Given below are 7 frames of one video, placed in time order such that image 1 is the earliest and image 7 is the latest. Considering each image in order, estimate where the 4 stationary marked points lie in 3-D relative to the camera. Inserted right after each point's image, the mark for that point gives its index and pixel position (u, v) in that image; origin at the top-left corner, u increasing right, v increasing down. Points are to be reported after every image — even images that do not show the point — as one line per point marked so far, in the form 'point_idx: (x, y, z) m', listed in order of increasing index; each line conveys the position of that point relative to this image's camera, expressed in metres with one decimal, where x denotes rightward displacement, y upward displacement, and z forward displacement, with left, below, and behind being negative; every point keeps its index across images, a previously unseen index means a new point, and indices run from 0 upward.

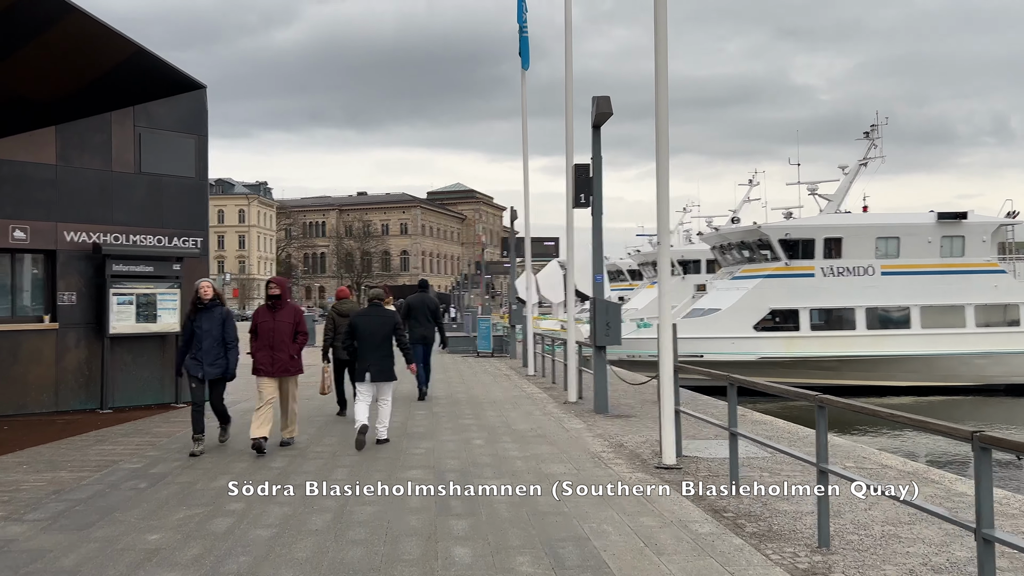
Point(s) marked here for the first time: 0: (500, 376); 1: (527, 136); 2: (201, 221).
0: (-0.3, -1.9, +17.1) m
1: (+0.3, +3.4, +17.5) m
2: (-5.0, +1.1, +12.4) m
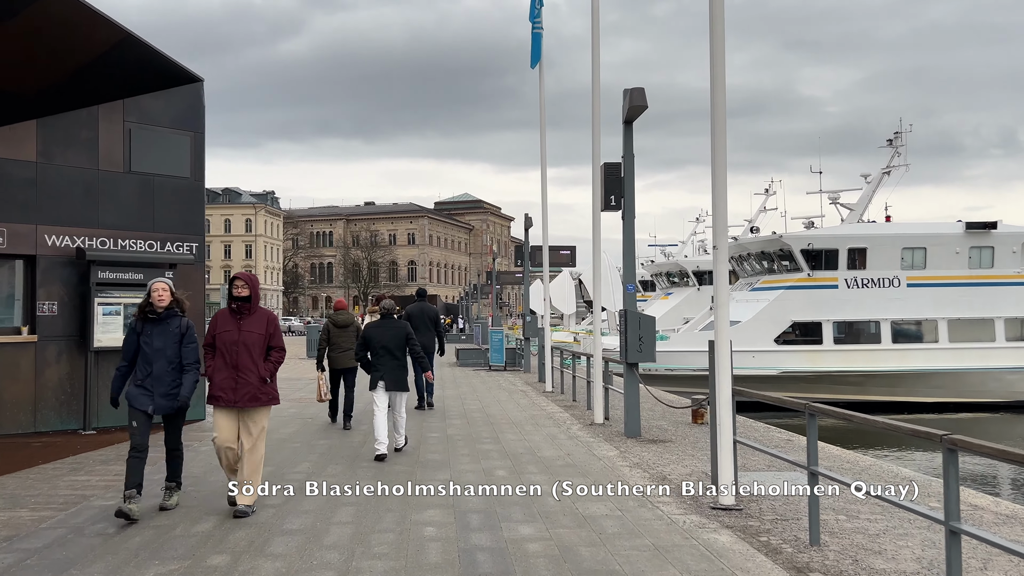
0: (+0.1, -2.1, +16.1) m
1: (+0.7, +3.2, +16.6) m
2: (-4.7, +0.9, +11.5) m
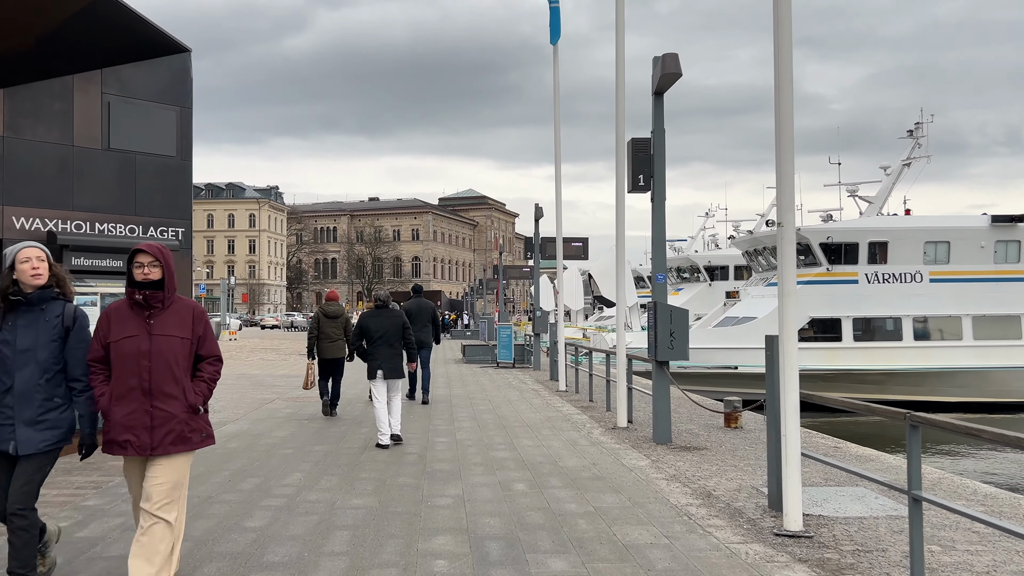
0: (+0.3, -2.0, +15.1) m
1: (+0.9, +3.4, +15.6) m
2: (-4.4, +1.1, +10.5) m
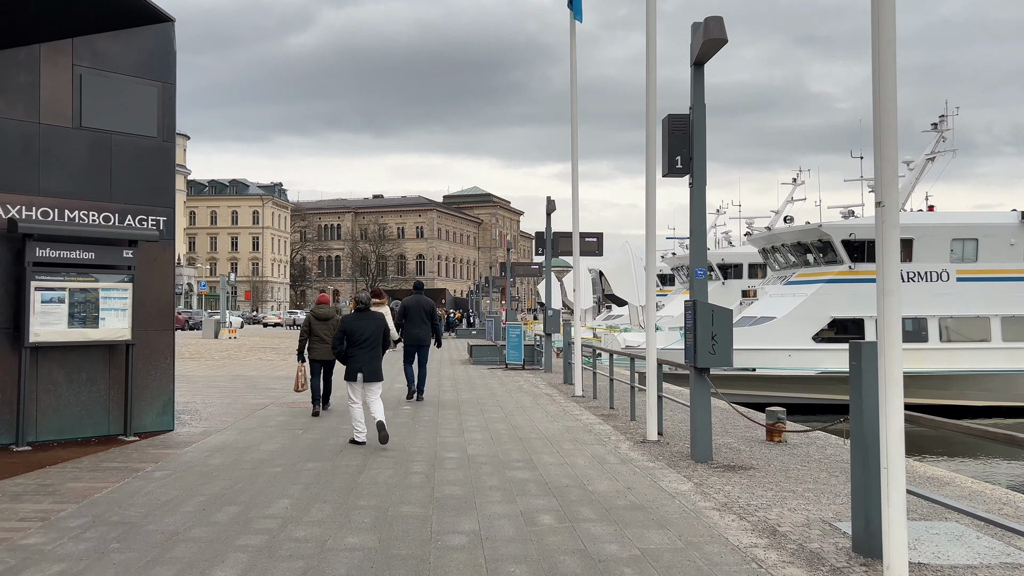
0: (+0.5, -1.9, +14.1) m
1: (+1.2, +3.4, +14.5) m
2: (-4.2, +1.1, +9.5) m
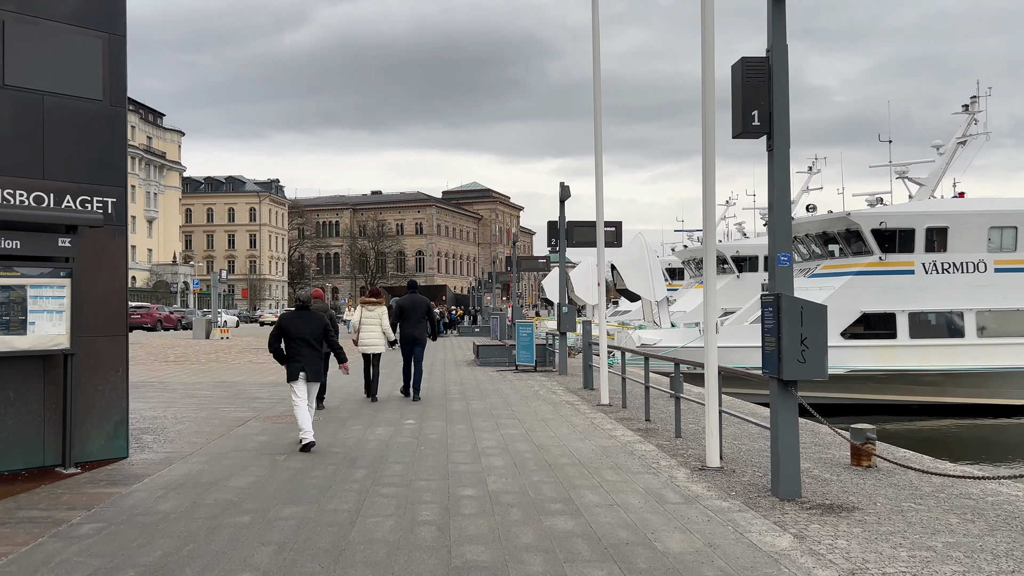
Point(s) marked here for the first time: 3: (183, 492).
0: (+0.8, -1.8, +12.4) m
1: (+1.4, +3.5, +12.8) m
2: (-4.0, +1.2, +7.8) m
3: (-2.7, -1.7, +6.4) m
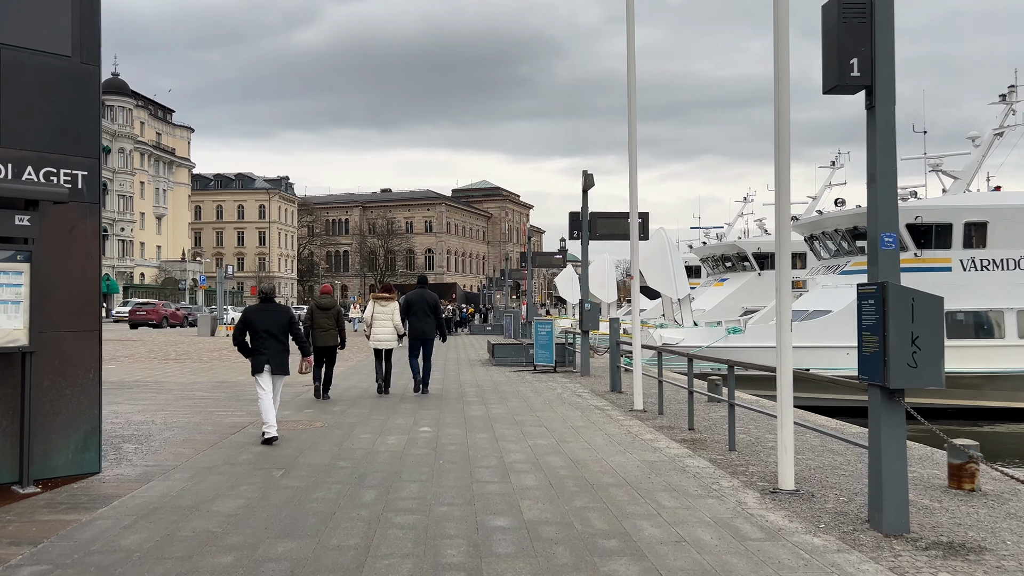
0: (+1.1, -1.8, +11.2) m
1: (+1.8, +3.6, +11.6) m
2: (-3.7, +1.3, +6.7) m
3: (-2.4, -1.6, +5.3) m
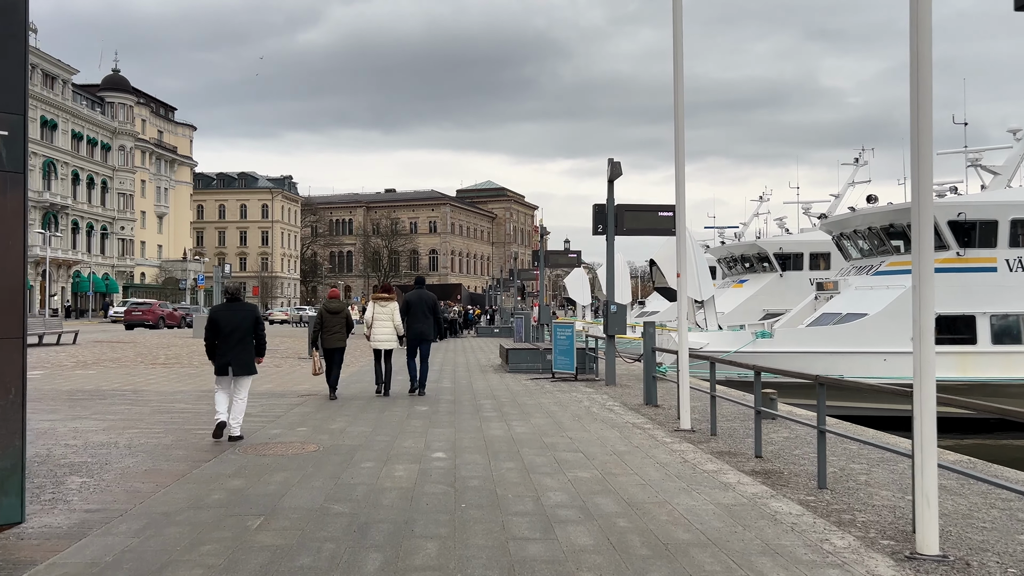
0: (+1.4, -1.7, +9.7) m
1: (+2.1, +3.6, +10.1) m
2: (-3.4, +1.3, +5.1) m
3: (-2.1, -1.6, +3.8) m
